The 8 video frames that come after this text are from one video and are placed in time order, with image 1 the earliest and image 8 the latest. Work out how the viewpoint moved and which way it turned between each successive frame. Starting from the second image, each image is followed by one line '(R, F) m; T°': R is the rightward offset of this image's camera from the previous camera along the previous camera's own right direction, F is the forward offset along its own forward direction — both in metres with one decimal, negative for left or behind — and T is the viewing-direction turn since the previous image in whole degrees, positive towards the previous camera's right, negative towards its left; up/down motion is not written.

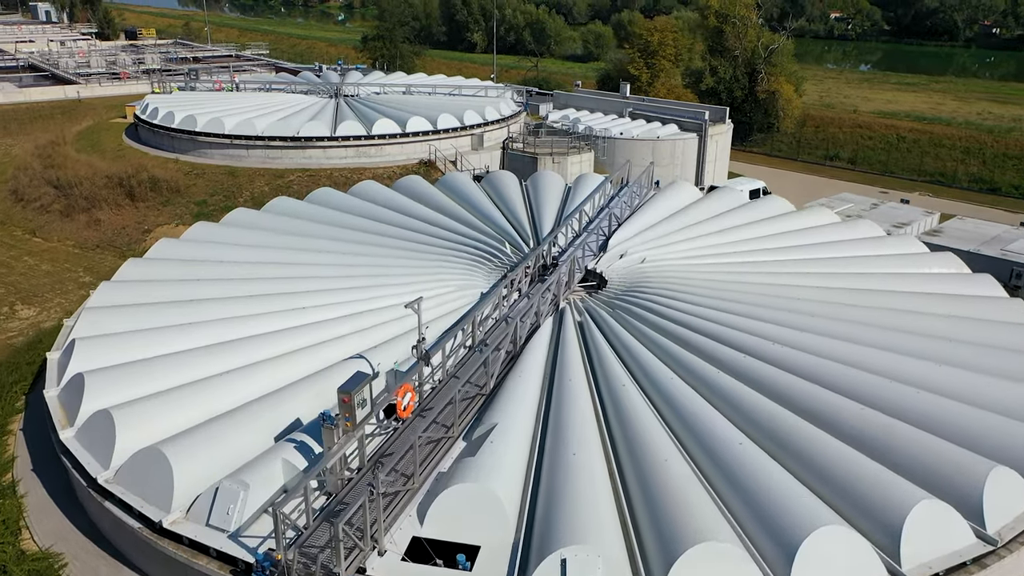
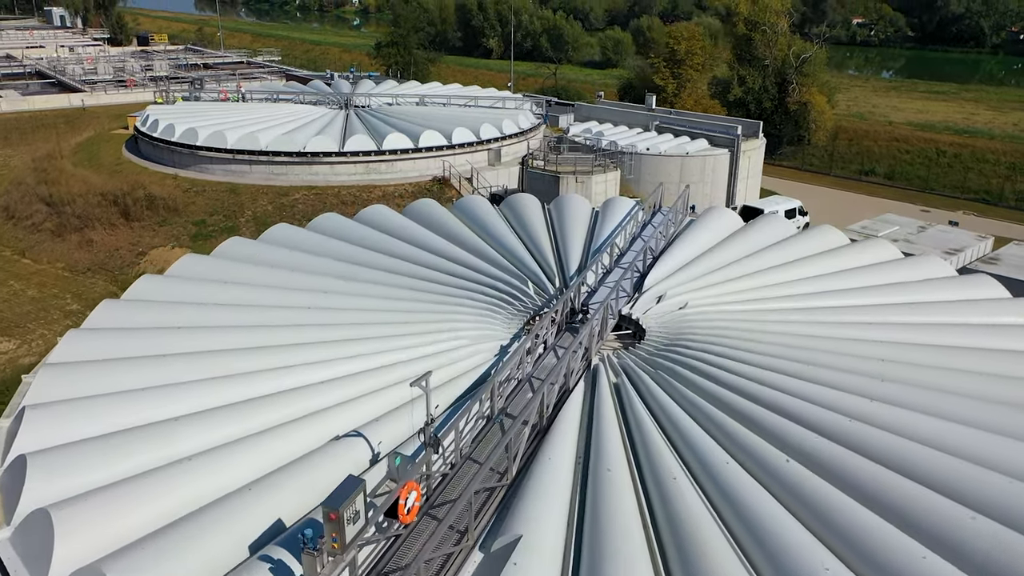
(-0.2, +2.5) m; -1°
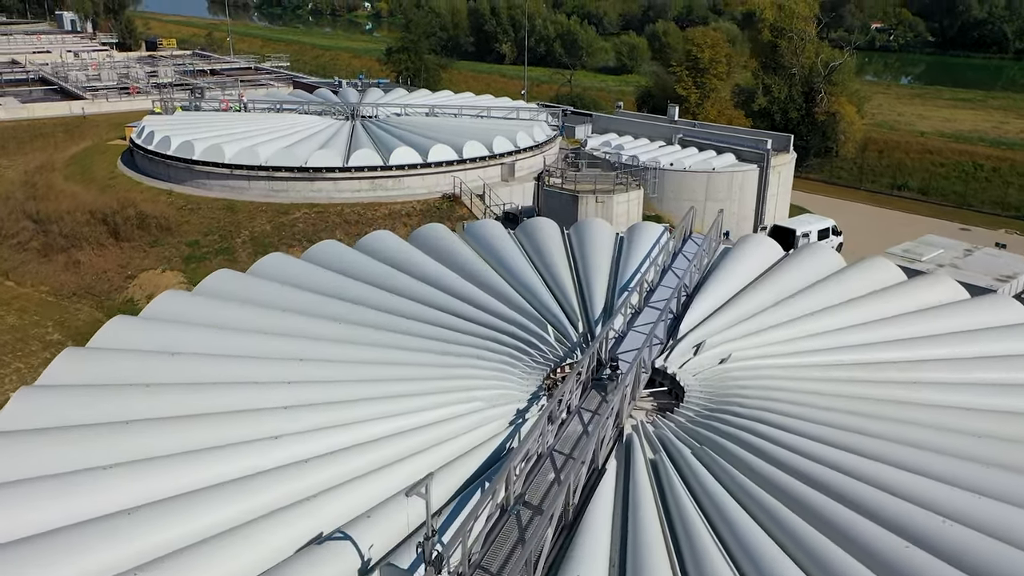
(-0.1, +2.3) m; -1°
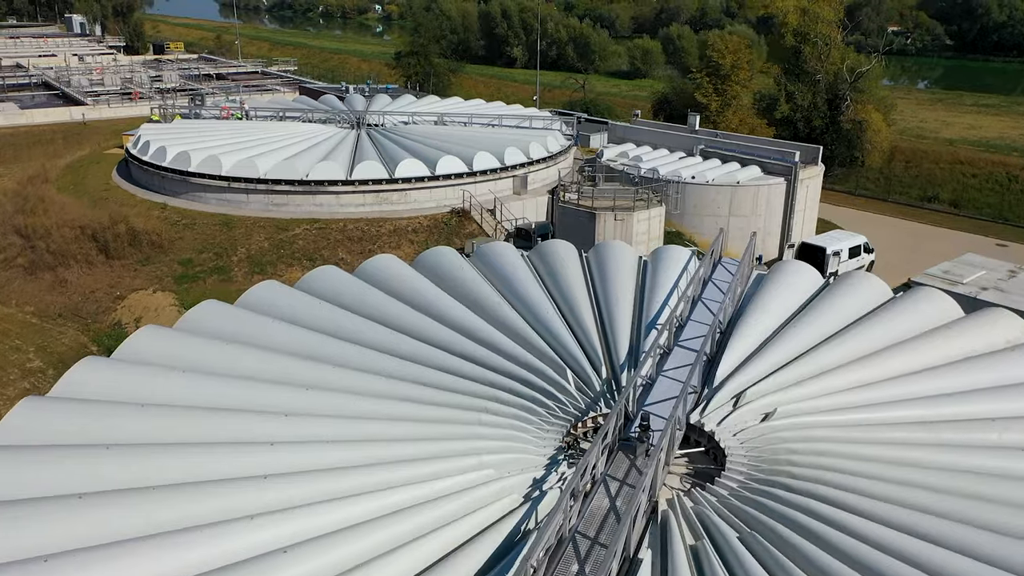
(-0.1, +1.9) m; -1°
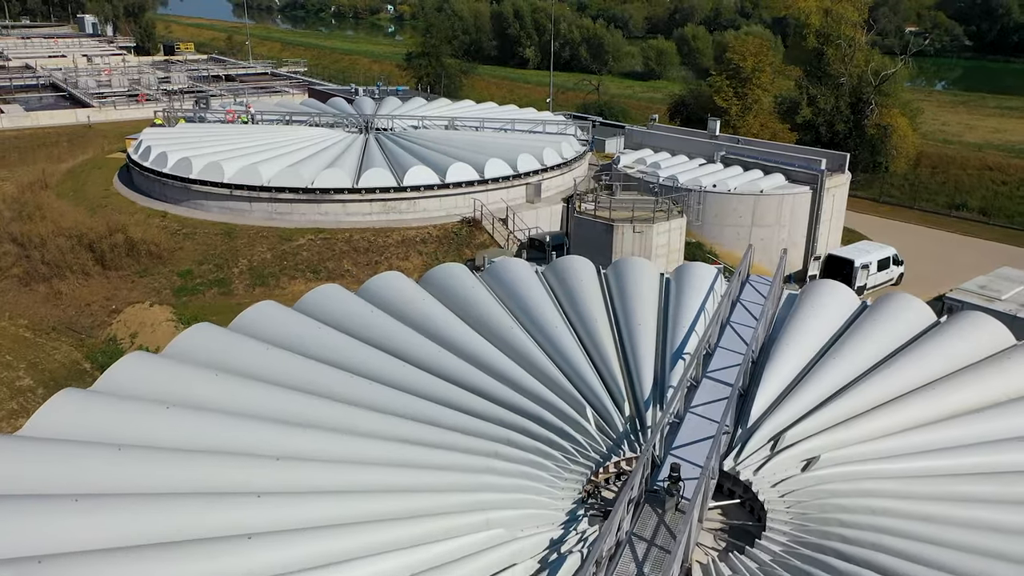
(-0.1, +1.3) m; -1°
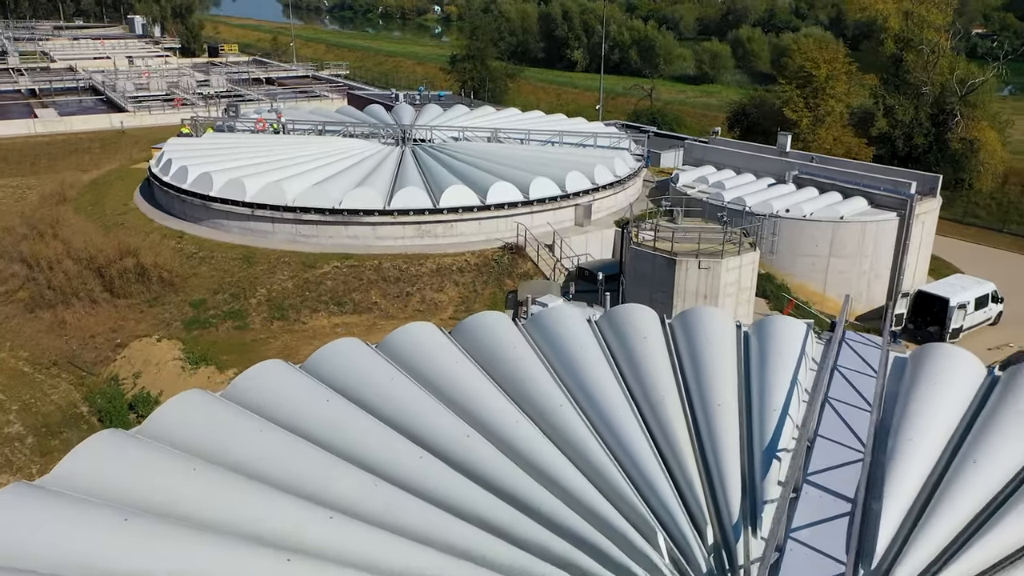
(-0.1, +3.1) m; -3°
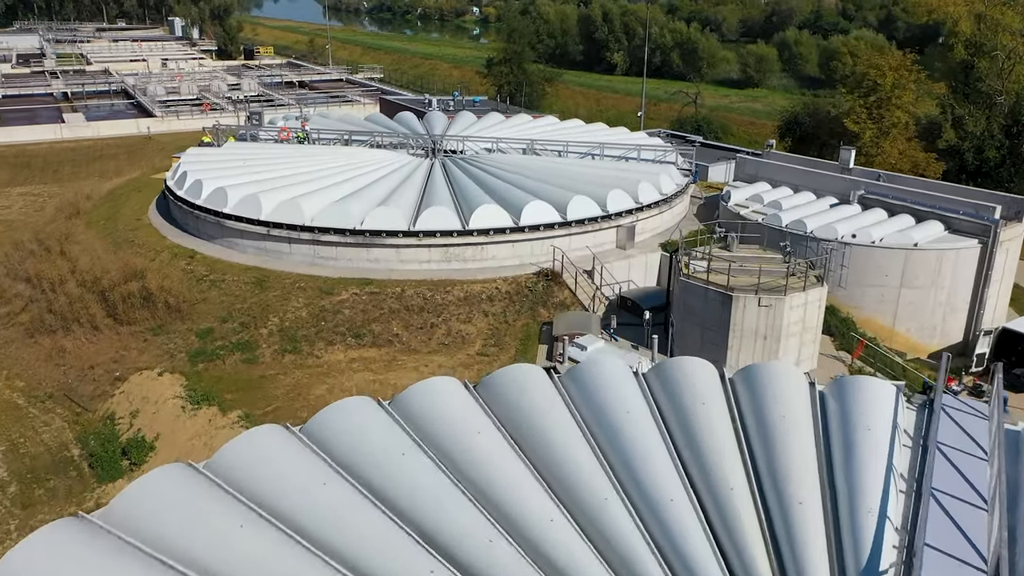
(0.0, +2.4) m; -2°
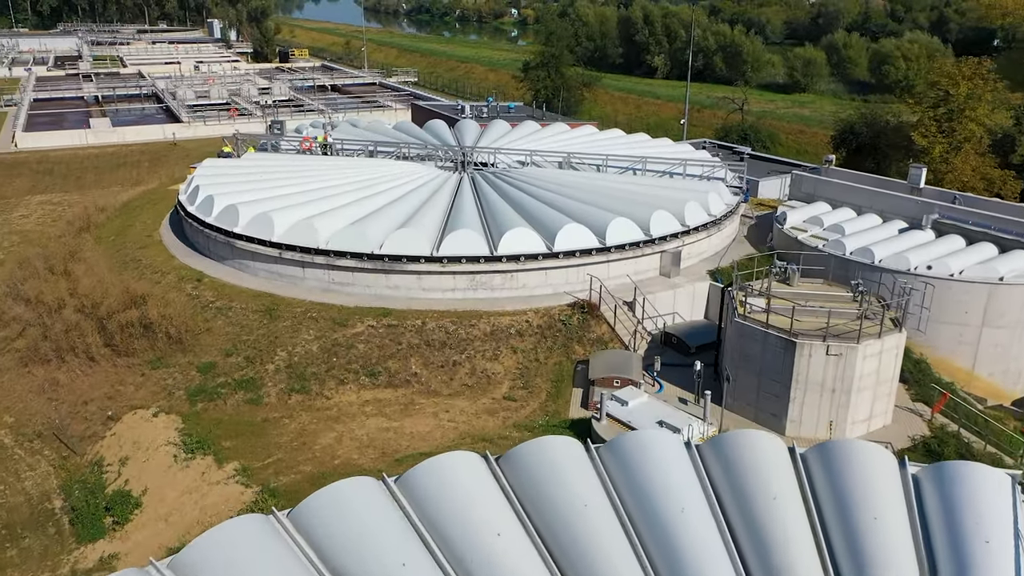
(+0.1, +2.4) m; -2°
